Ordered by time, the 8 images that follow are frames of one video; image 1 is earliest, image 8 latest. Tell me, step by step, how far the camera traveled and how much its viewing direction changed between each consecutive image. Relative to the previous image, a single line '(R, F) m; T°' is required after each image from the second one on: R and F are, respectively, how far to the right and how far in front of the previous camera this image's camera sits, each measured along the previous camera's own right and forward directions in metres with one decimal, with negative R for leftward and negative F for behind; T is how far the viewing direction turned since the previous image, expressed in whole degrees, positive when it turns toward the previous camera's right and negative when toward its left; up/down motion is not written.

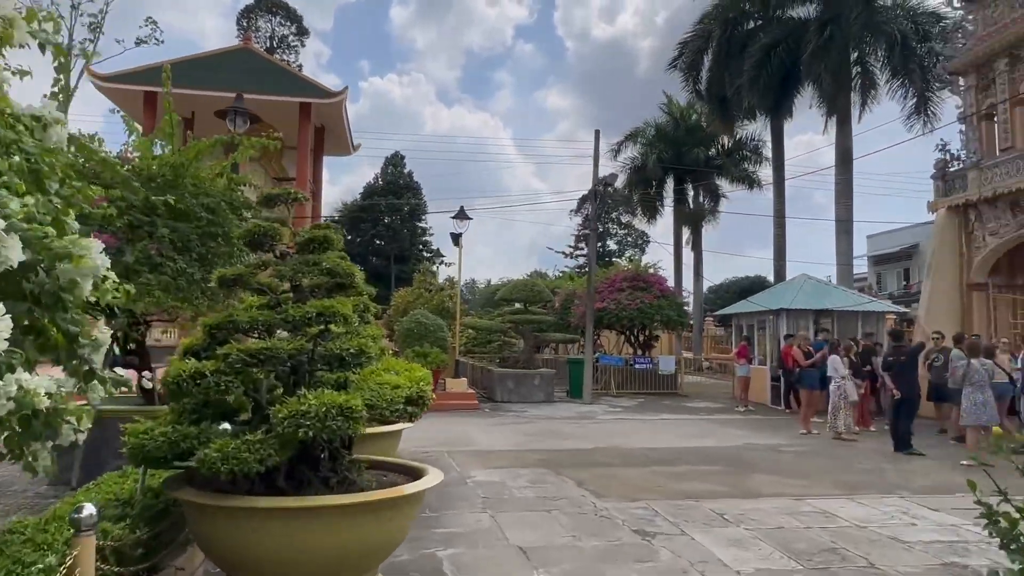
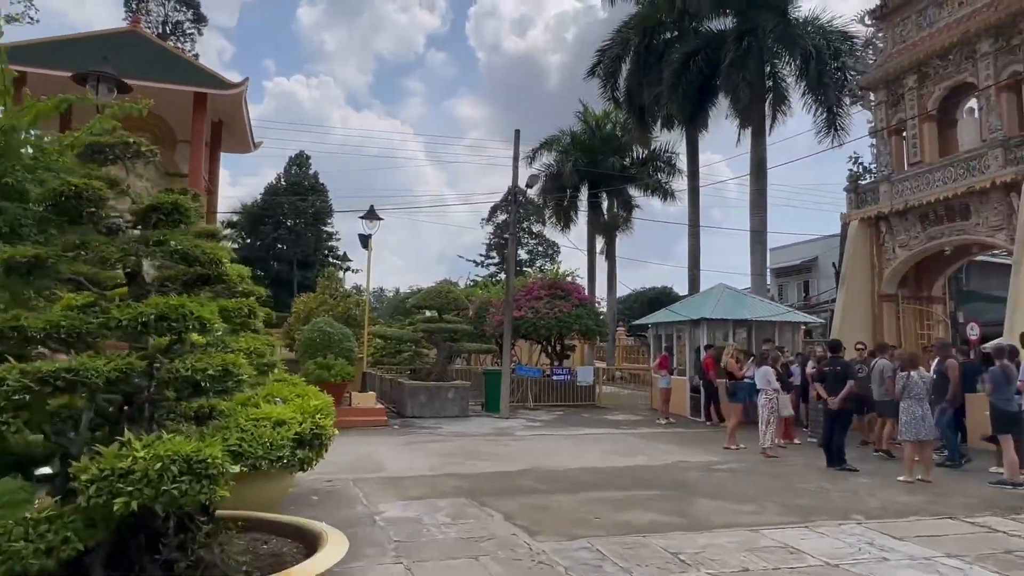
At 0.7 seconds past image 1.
(-0.1, +1.0) m; +8°
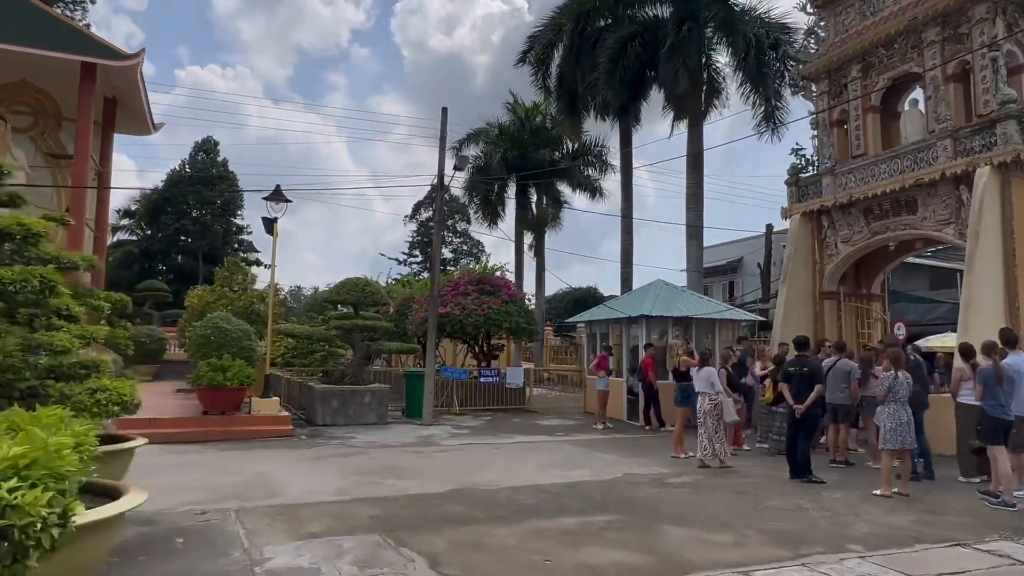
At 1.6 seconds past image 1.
(0.0, +1.4) m; +6°
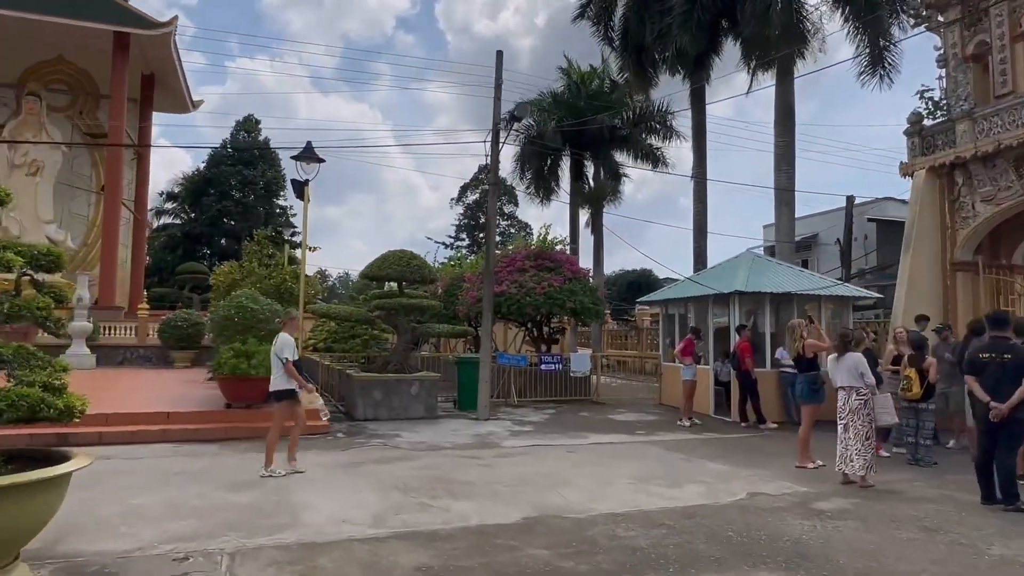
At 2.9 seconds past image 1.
(-0.4, +2.1) m; -4°
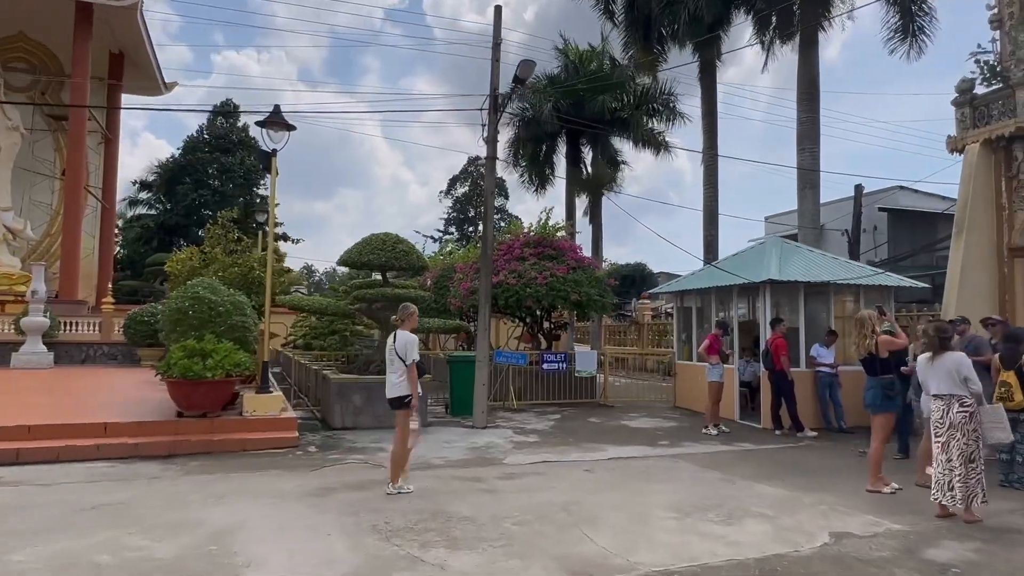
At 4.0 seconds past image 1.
(-0.2, +1.6) m; +1°
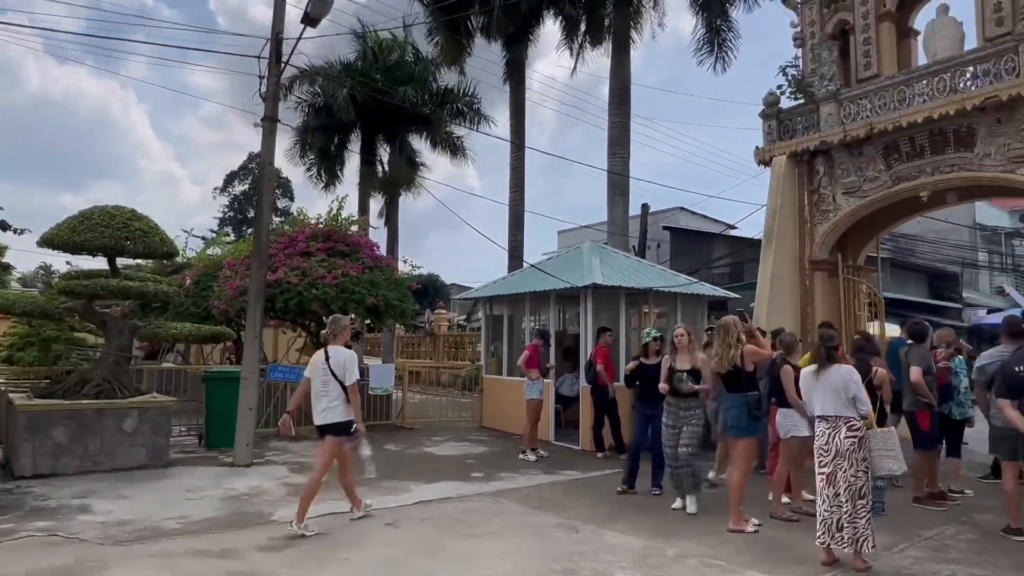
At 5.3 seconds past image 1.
(0.0, +1.9) m; +17°
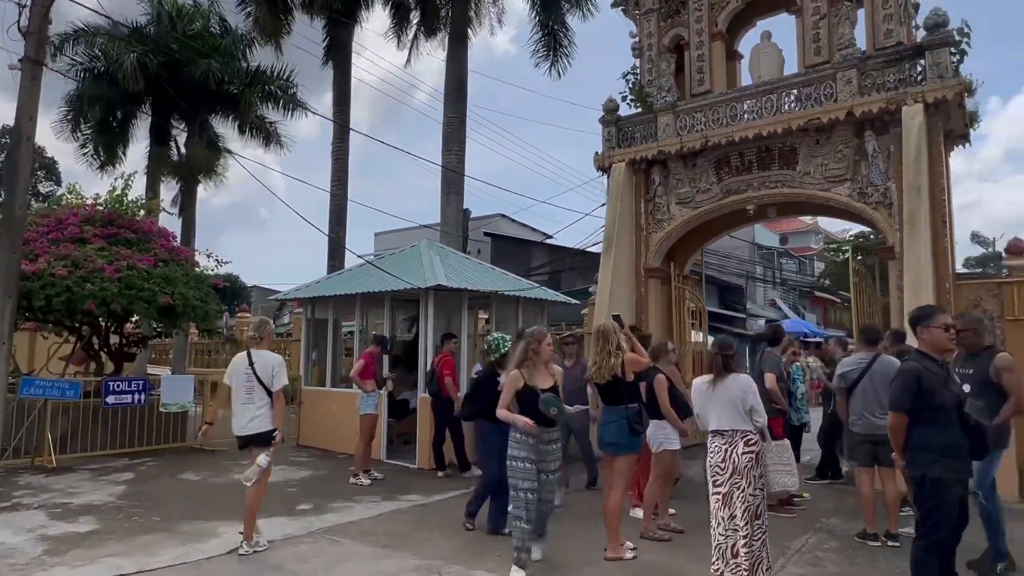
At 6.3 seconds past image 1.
(-0.3, +0.9) m; +16°
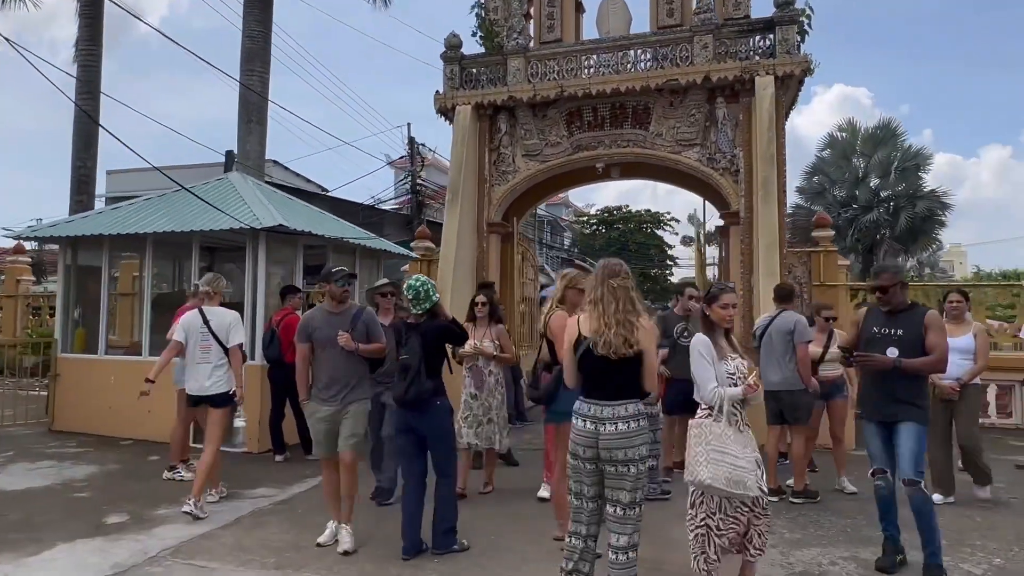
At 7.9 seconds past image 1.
(-1.2, +1.3) m; +21°
